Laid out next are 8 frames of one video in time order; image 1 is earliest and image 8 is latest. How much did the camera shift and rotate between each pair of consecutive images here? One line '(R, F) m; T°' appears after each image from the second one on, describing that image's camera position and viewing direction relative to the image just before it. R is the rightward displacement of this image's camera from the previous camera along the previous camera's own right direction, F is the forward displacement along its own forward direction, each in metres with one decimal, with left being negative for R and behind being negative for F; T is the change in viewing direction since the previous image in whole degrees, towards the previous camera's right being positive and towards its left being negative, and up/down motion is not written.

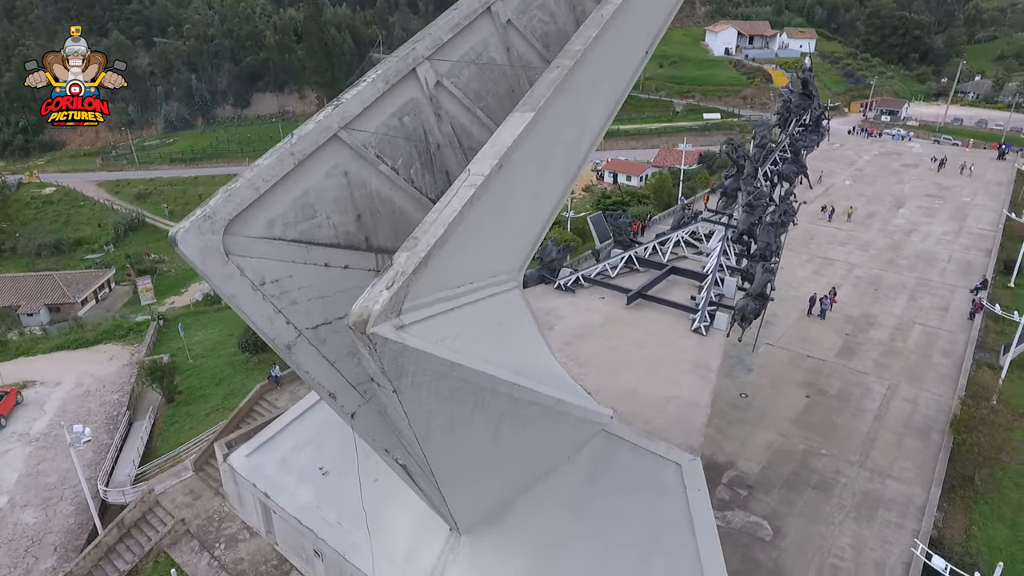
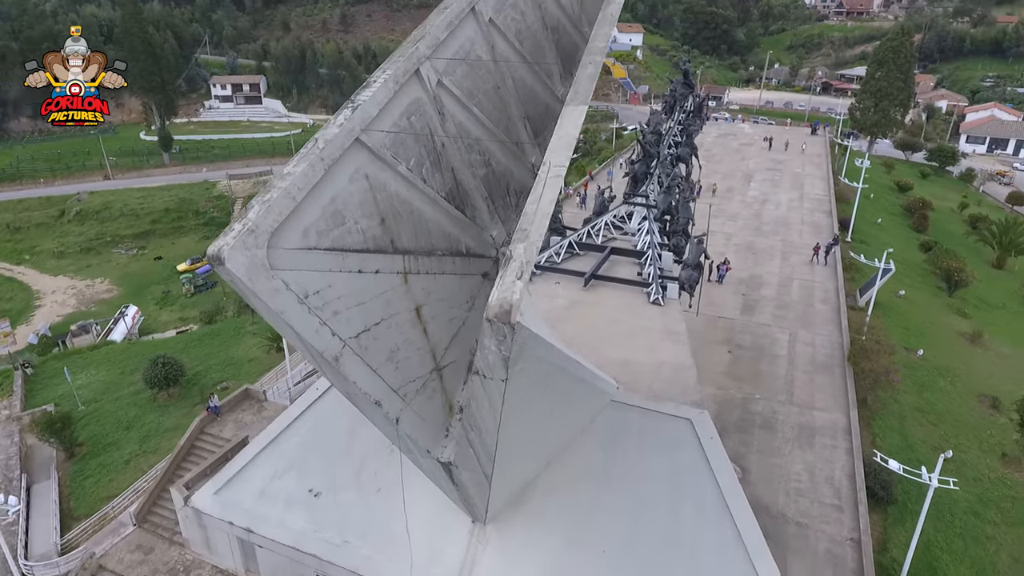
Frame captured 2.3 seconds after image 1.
(-1.9, 0.0) m; +14°
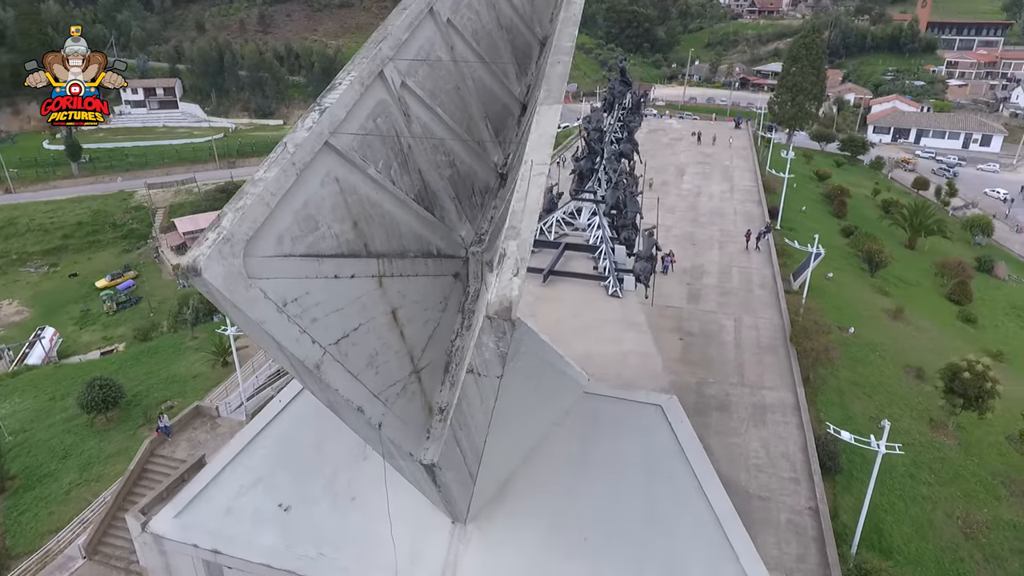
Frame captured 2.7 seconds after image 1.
(-0.4, 0.0) m; +6°
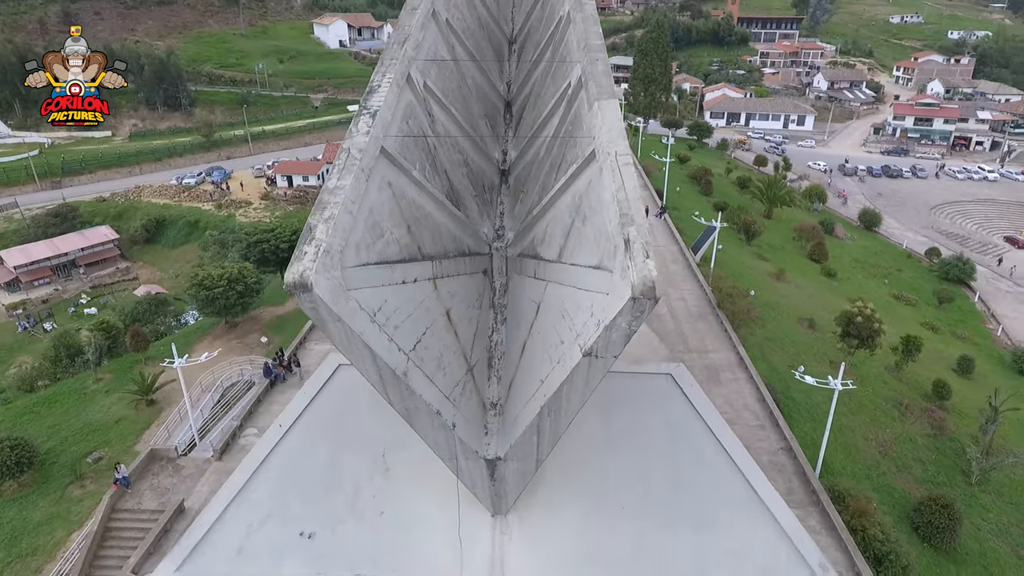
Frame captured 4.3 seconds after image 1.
(-2.1, 0.0) m; +13°
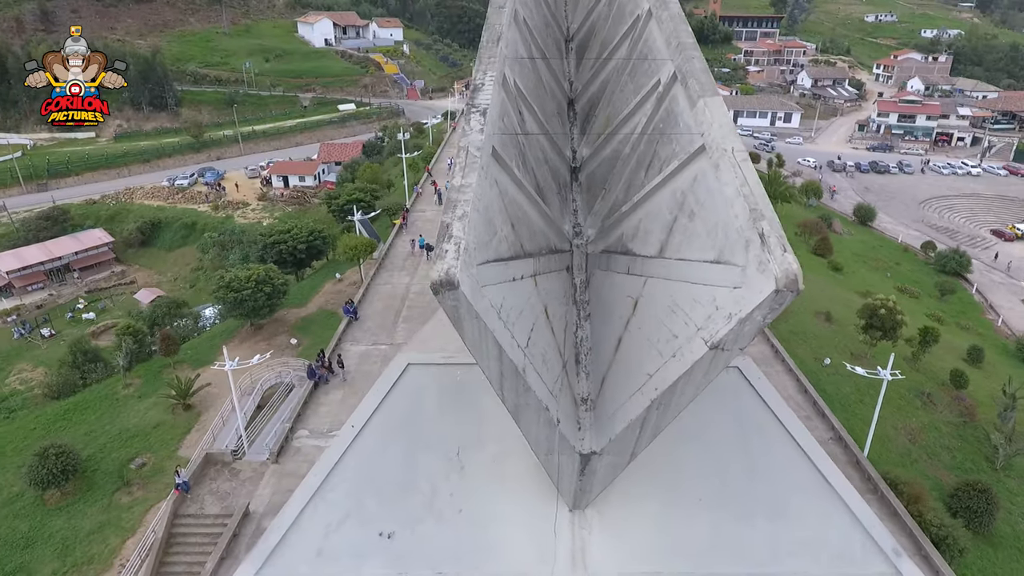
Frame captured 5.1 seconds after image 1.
(-1.3, 0.0) m; +2°
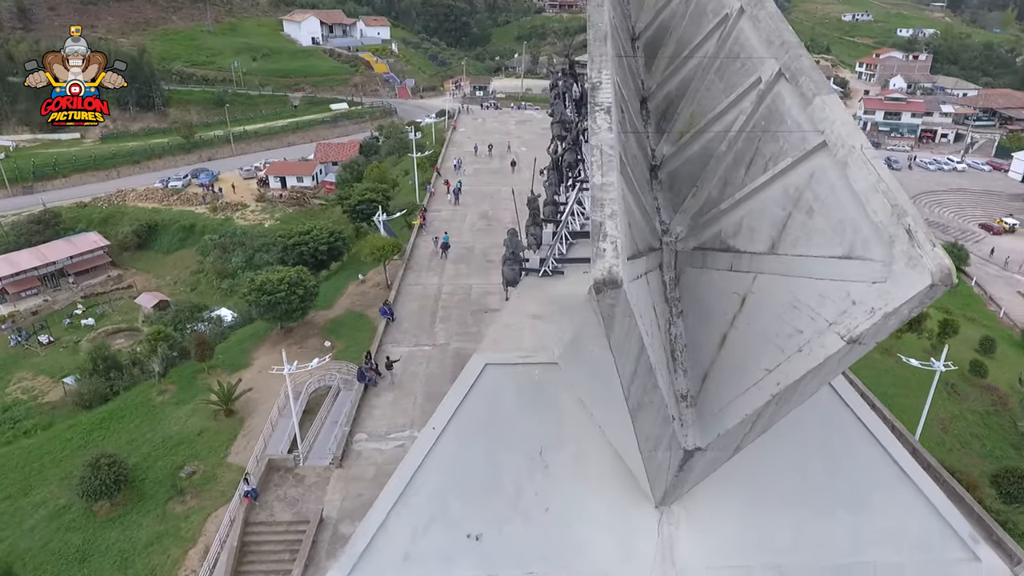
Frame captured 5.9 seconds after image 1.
(-1.4, +0.1) m; +2°
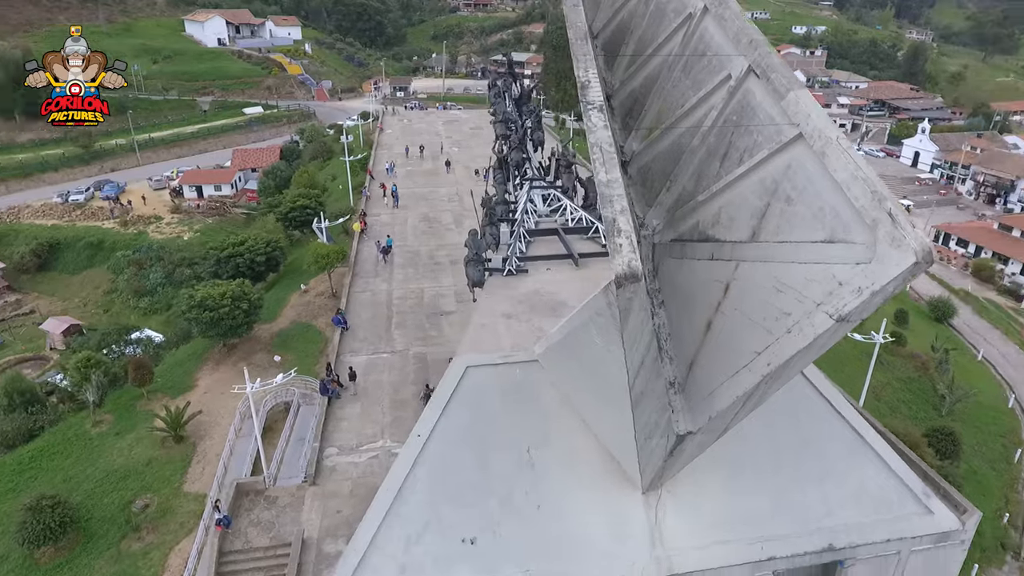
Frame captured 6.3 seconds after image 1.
(-0.8, +0.1) m; +7°
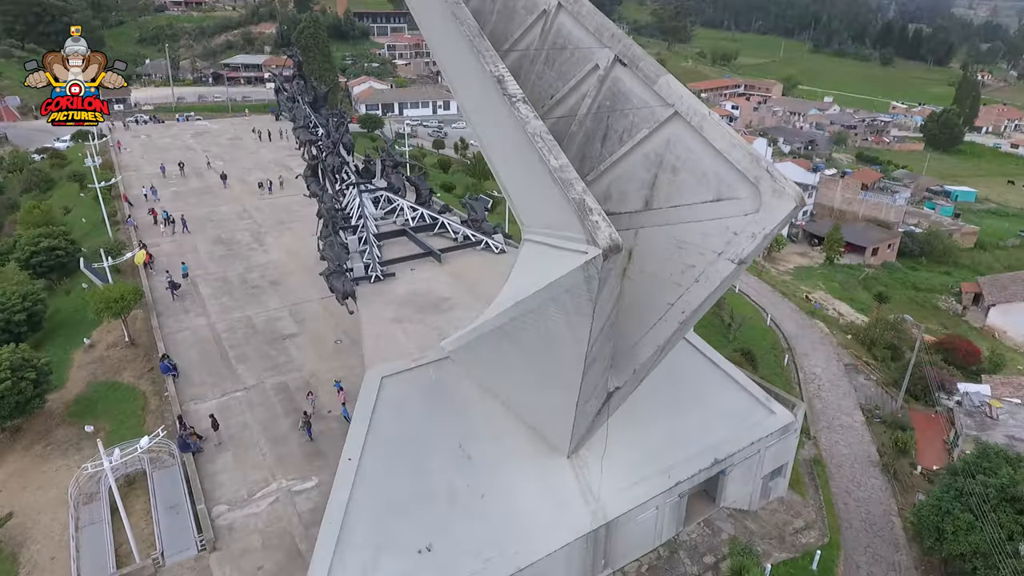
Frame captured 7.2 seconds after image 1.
(-1.9, +0.2) m; +21°
